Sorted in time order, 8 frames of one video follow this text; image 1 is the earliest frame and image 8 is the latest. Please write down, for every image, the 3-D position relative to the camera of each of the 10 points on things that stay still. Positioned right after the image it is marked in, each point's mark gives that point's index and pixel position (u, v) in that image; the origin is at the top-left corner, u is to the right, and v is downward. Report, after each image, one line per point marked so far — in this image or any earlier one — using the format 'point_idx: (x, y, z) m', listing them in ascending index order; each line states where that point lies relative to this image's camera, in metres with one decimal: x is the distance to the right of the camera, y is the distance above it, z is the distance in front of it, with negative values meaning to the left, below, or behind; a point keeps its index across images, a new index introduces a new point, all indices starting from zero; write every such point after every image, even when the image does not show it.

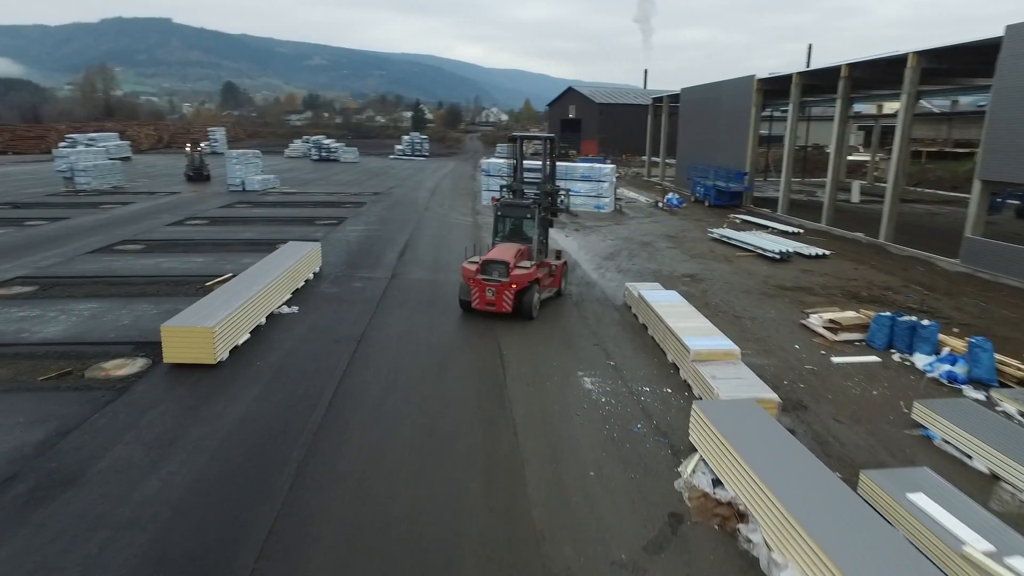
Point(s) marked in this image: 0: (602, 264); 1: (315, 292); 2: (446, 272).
0: (+2.6, +0.7, +17.8) m
1: (-4.4, -0.1, +13.7) m
2: (-1.7, +0.4, +15.9) m
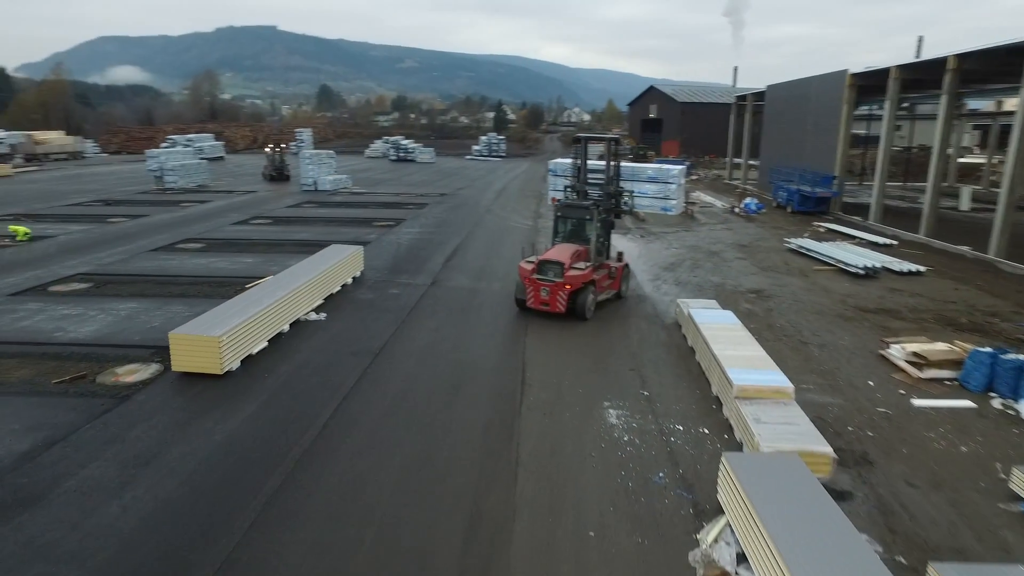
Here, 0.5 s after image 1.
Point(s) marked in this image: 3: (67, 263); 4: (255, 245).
0: (+4.0, +0.3, +16.5) m
1: (-3.5, -0.2, +13.3) m
2: (-0.6, +0.2, +15.2) m
3: (-11.6, +0.6, +16.1) m
4: (-7.7, +1.3, +18.6) m
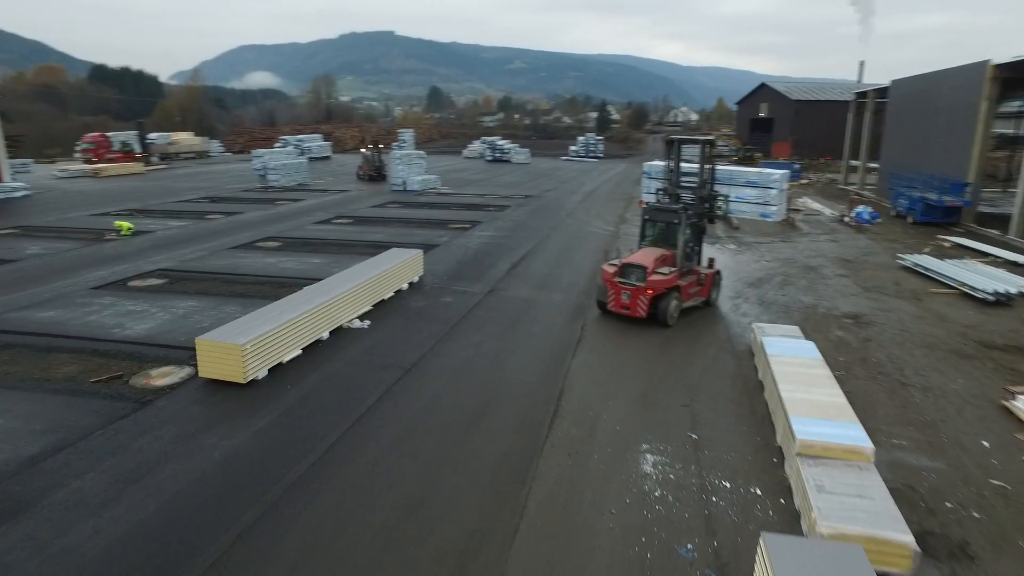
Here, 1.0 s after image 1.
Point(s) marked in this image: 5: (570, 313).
0: (+5.6, -0.1, +14.8) m
1: (-2.3, -0.4, +12.9) m
2: (+0.9, -0.1, +14.3) m
3: (-9.8, +0.8, +16.9) m
4: (-5.6, +1.3, +18.8) m
5: (+1.2, -0.5, +12.8) m
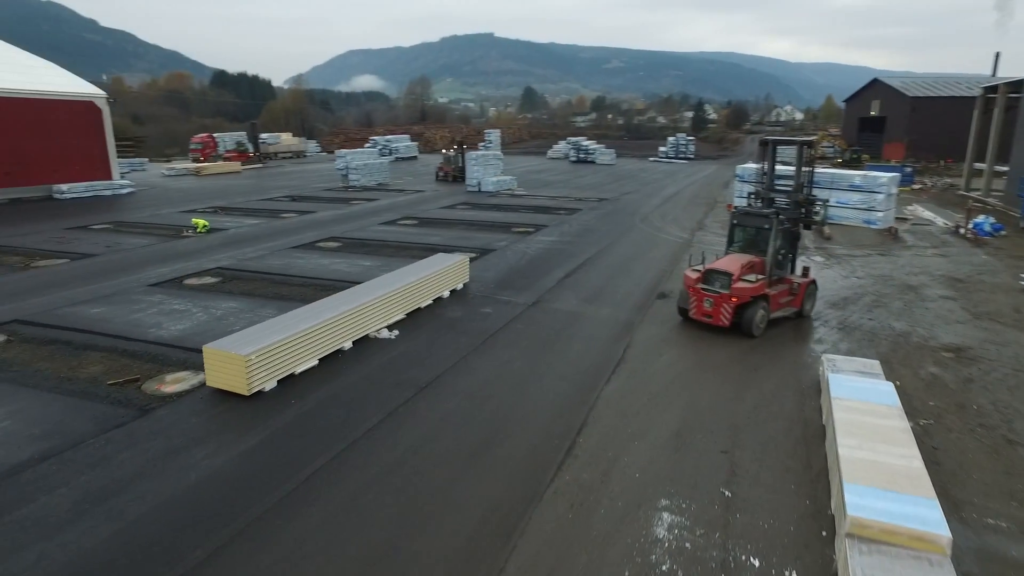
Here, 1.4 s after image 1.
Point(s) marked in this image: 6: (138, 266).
0: (+6.6, -0.5, +13.1) m
1: (-1.5, -0.5, +12.3) m
2: (+1.9, -0.3, +13.2) m
3: (-8.3, +0.9, +17.4) m
4: (-3.8, +1.2, +18.5) m
5: (+2.0, -0.8, +11.7) m
6: (-9.9, +0.6, +16.4) m
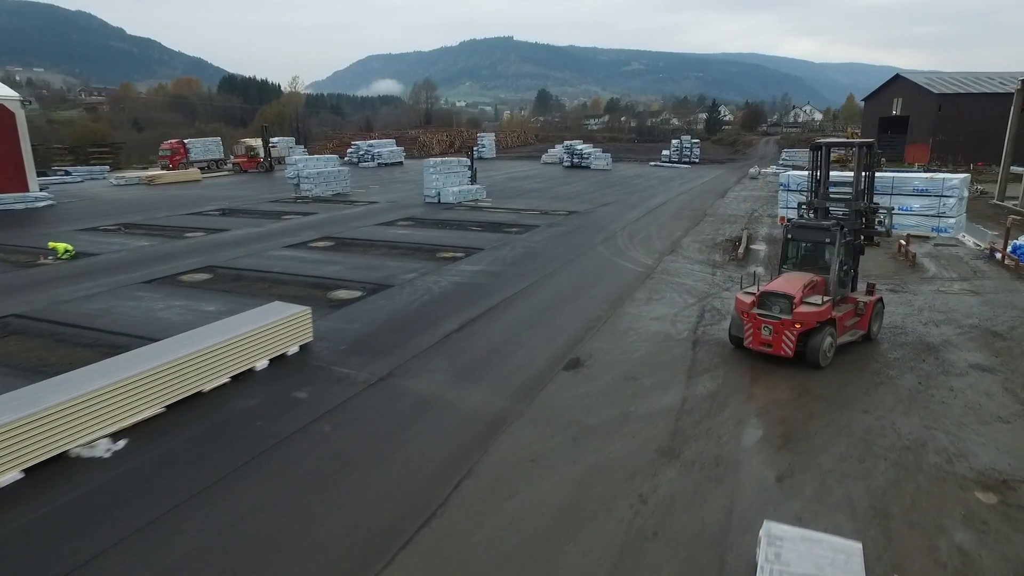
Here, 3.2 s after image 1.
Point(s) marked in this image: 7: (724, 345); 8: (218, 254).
0: (+4.2, -1.6, +9.0) m
1: (-3.9, -1.6, +8.4) m
2: (-0.5, -1.4, +9.2) m
3: (-10.6, -0.2, +13.7) m
4: (-6.0, +0.1, +14.8) m
5: (-0.5, -1.8, +7.7) m
6: (-12.2, -0.5, +12.8) m
7: (+3.8, -1.0, +11.2) m
8: (-8.6, +1.0, +18.2) m
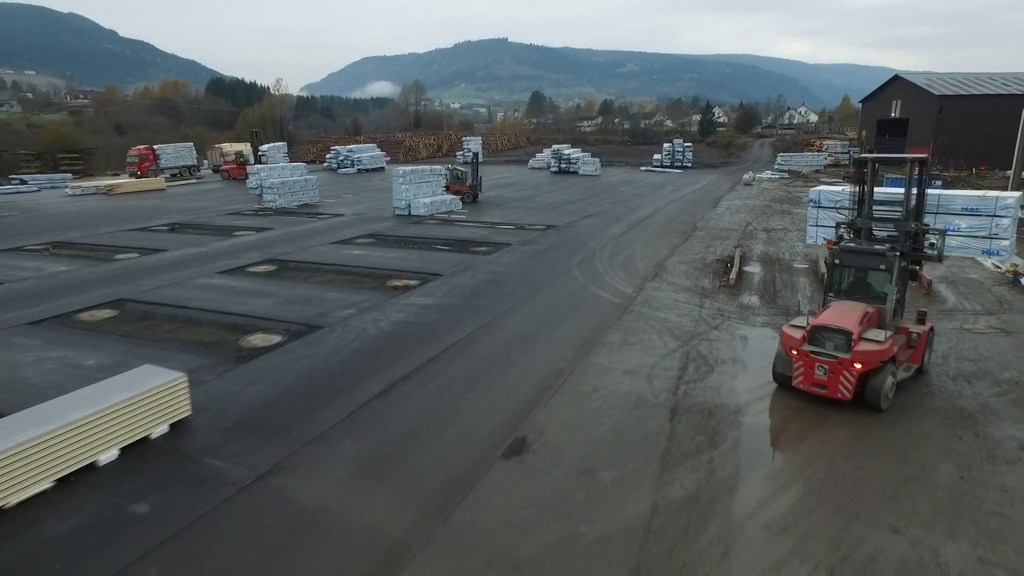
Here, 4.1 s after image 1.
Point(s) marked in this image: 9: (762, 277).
0: (+3.2, -2.3, +6.8) m
1: (-4.9, -2.4, +6.2) m
2: (-1.5, -2.2, +7.0) m
3: (-11.5, -1.0, +11.5) m
4: (-7.0, -0.7, +12.5) m
5: (-1.4, -2.6, +5.5) m
6: (-13.2, -1.3, +10.5) m
7: (+2.9, -1.8, +9.0) m
8: (-9.6, +0.2, +16.0) m
9: (+7.0, +0.3, +17.3) m
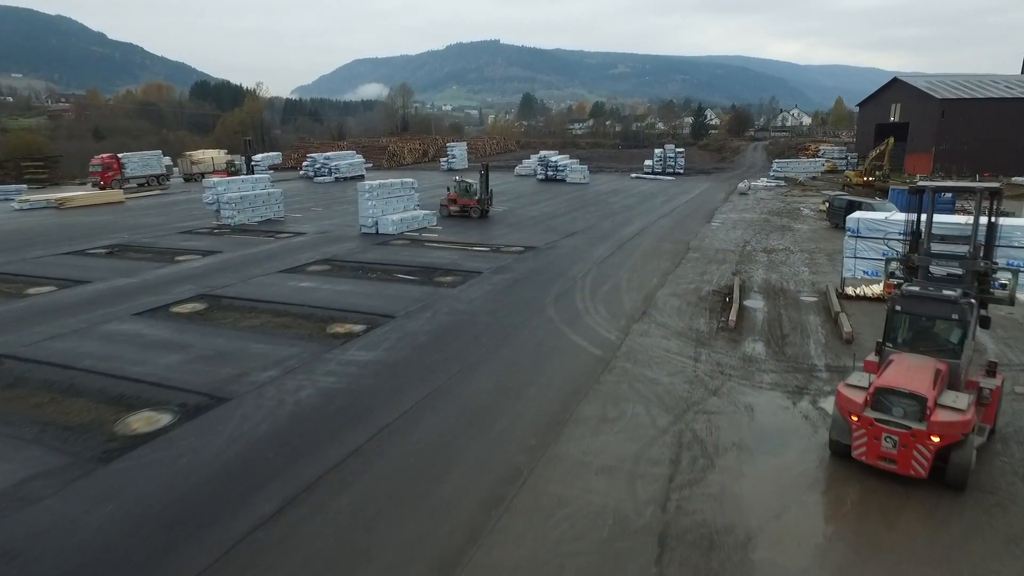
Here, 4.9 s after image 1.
0: (+2.5, -3.3, +4.5) m
1: (-5.6, -3.4, +3.8) m
2: (-2.2, -3.2, +4.7) m
3: (-12.3, -2.1, +9.0) m
4: (-7.8, -1.7, +10.1) m
5: (-2.1, -3.6, +3.2) m
6: (-13.9, -2.4, +8.0) m
7: (+2.1, -2.8, +6.7) m
8: (-10.4, -0.9, +13.5) m
9: (+6.1, -0.7, +15.0) m
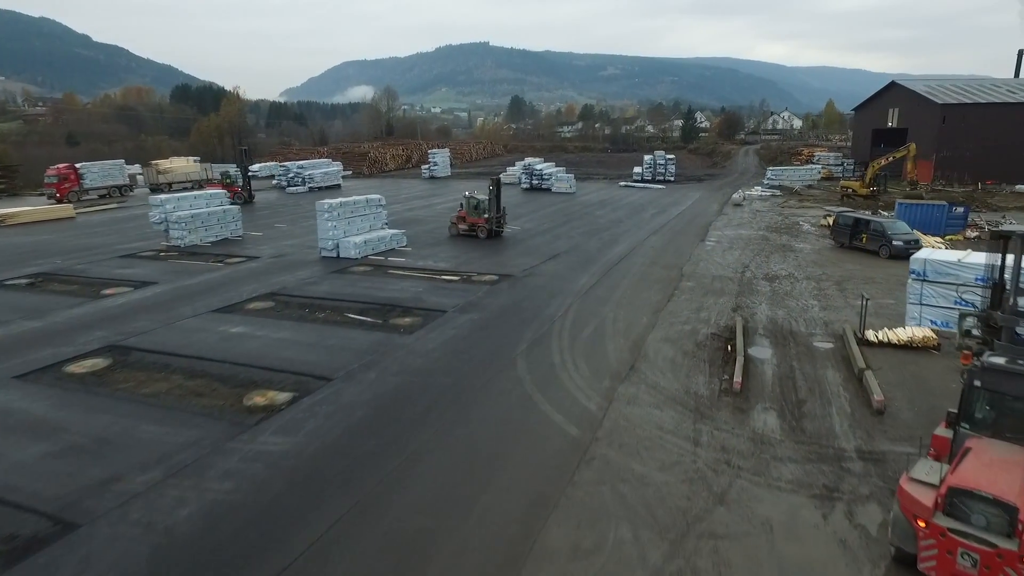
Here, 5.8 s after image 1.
0: (+2.0, -4.3, +2.1) m
1: (-6.1, -4.4, +1.3) m
2: (-2.8, -4.2, +2.2) m
3: (-12.9, -3.2, +6.4) m
4: (-8.5, -2.8, +7.6) m
5: (-2.7, -4.6, +0.7) m
6: (-14.5, -3.5, +5.4) m
7: (+1.5, -3.8, +4.3) m
8: (-11.1, -2.0, +11.0) m
9: (+5.4, -1.7, +12.7) m
